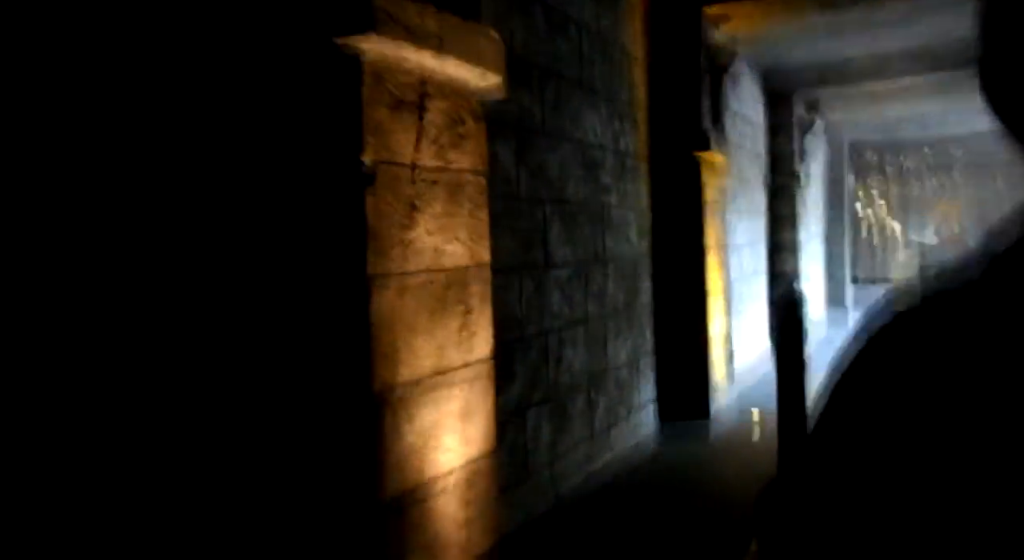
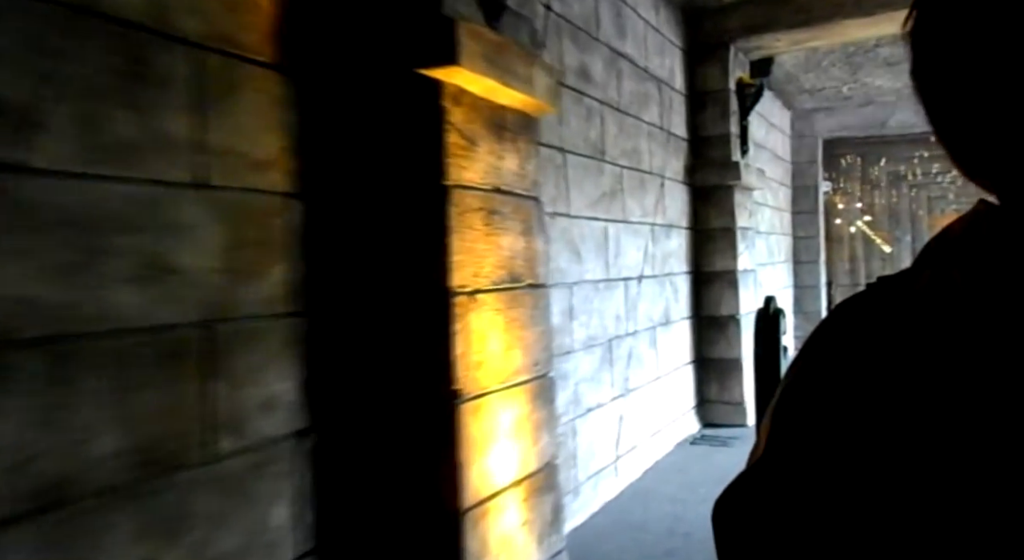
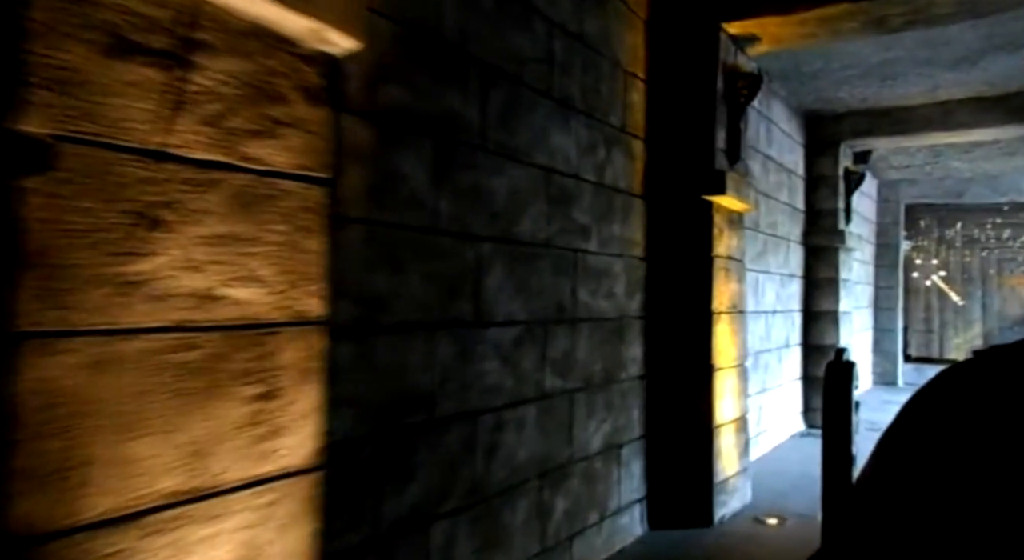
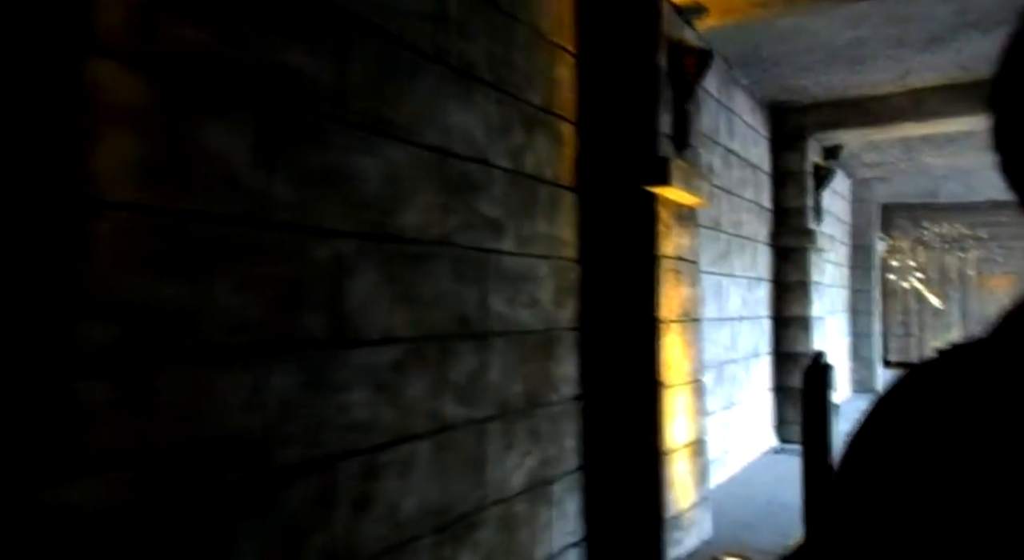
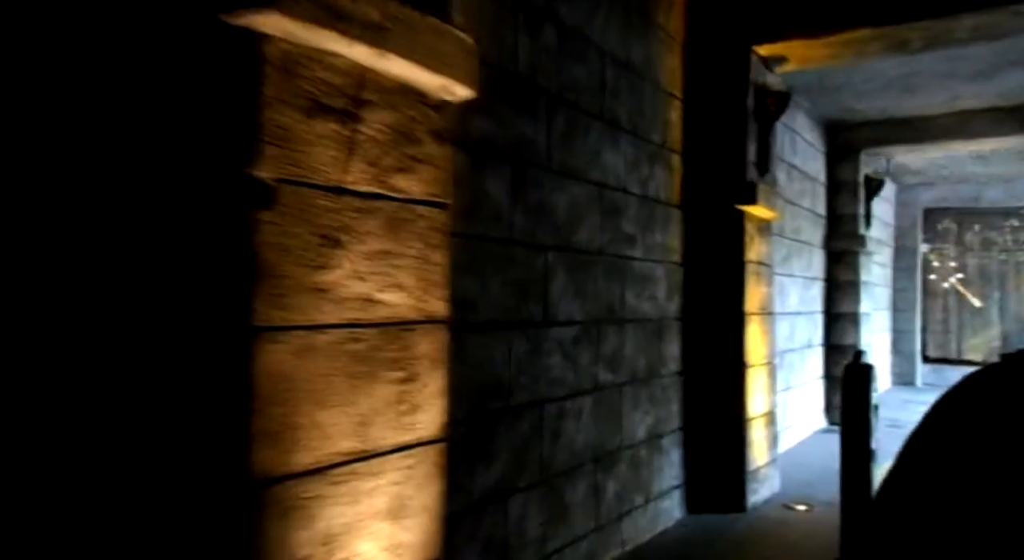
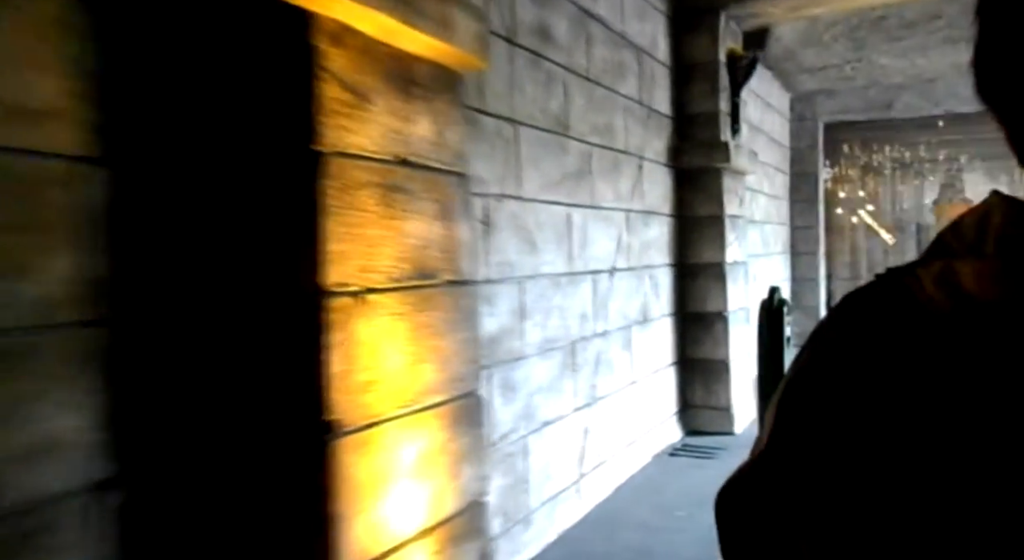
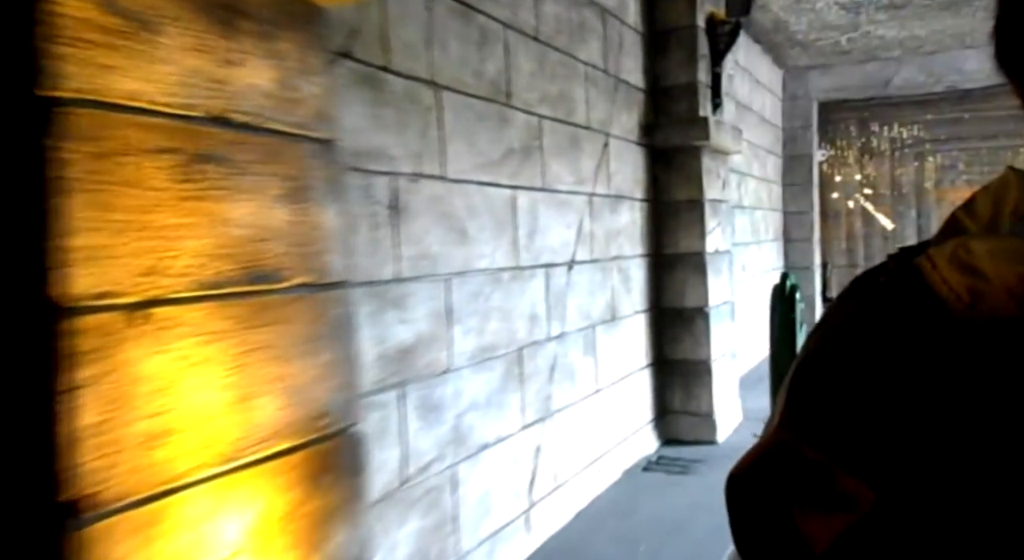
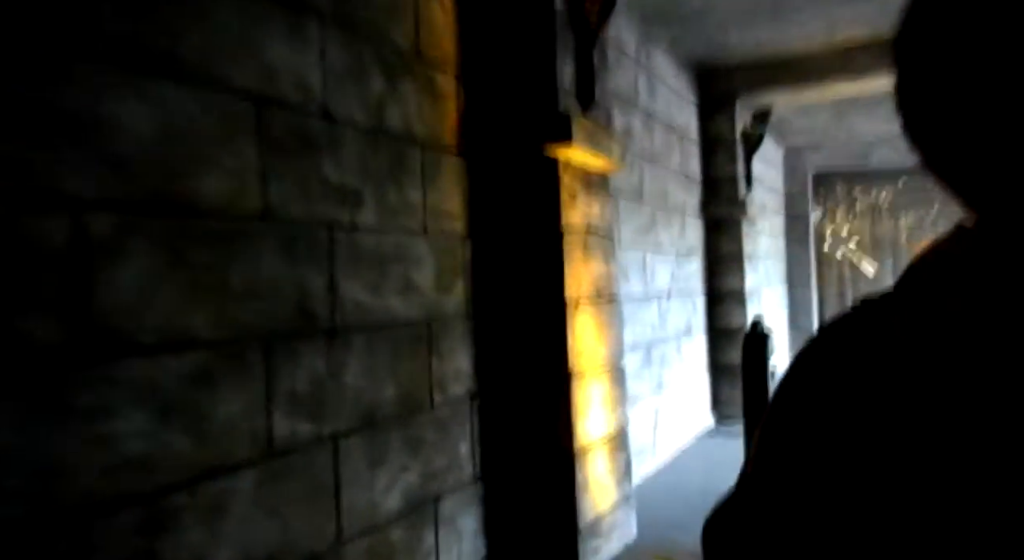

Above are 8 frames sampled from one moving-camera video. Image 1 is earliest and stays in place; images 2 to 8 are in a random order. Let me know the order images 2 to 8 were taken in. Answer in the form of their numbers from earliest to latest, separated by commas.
5, 3, 4, 8, 2, 6, 7
